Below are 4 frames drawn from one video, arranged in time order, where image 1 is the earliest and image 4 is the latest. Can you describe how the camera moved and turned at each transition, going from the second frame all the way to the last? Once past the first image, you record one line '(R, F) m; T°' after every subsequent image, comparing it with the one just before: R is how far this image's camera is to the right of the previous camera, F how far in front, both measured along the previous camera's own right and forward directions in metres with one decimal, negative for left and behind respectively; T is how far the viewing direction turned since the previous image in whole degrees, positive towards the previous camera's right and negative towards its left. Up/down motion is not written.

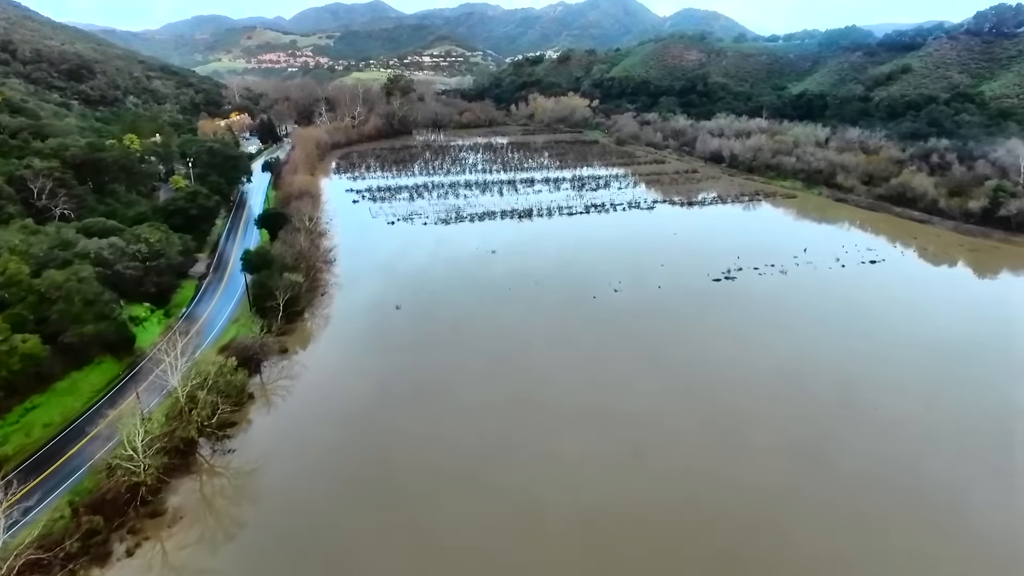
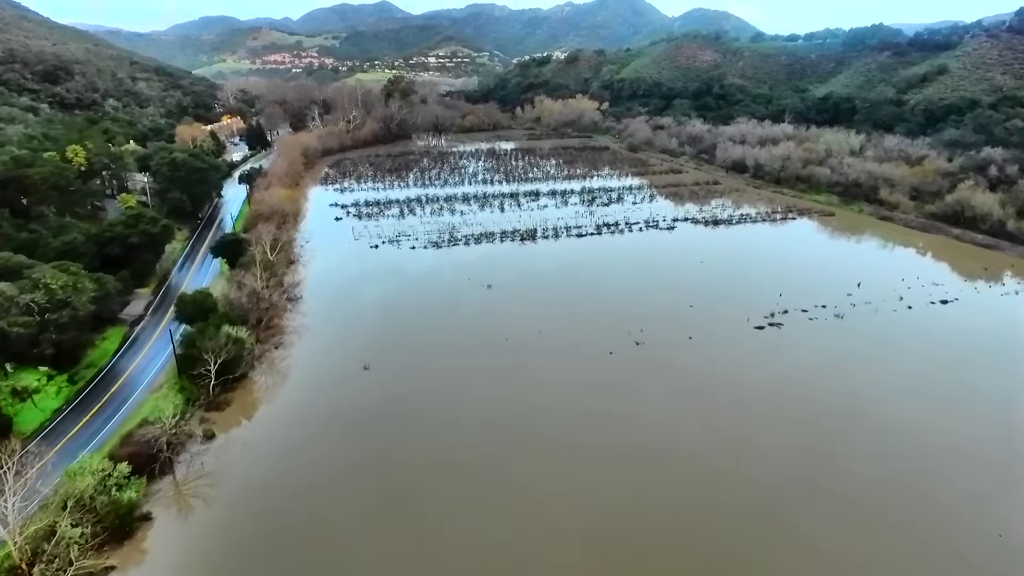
(+0.3, +4.4) m; -1°
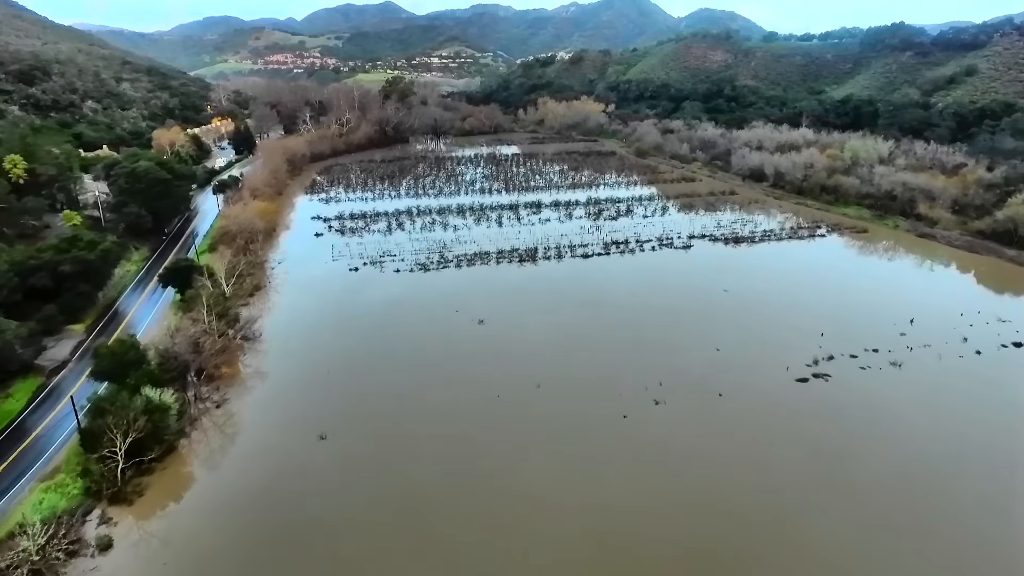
(+0.3, +3.4) m; 0°
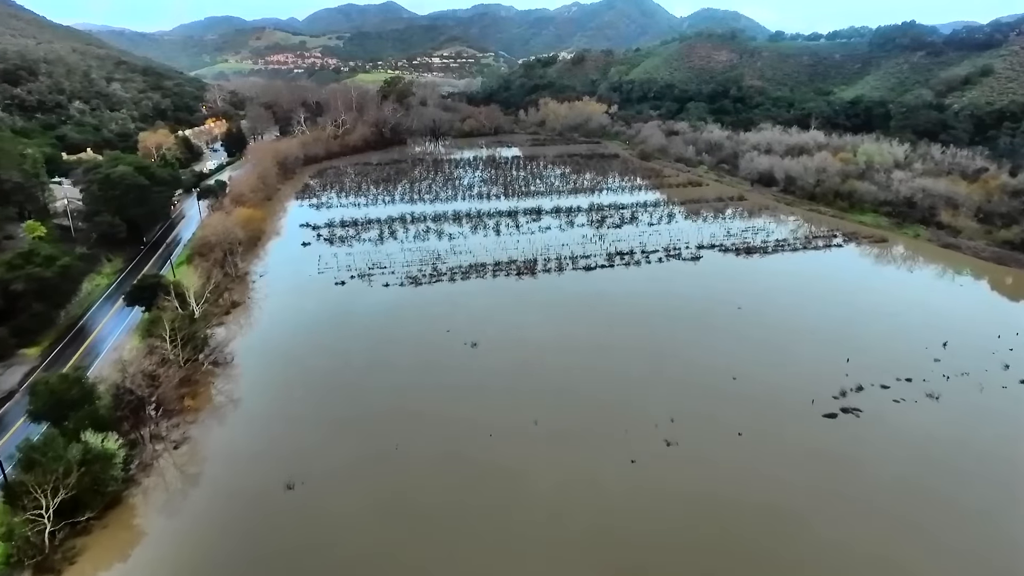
(+0.2, +1.7) m; 0°
